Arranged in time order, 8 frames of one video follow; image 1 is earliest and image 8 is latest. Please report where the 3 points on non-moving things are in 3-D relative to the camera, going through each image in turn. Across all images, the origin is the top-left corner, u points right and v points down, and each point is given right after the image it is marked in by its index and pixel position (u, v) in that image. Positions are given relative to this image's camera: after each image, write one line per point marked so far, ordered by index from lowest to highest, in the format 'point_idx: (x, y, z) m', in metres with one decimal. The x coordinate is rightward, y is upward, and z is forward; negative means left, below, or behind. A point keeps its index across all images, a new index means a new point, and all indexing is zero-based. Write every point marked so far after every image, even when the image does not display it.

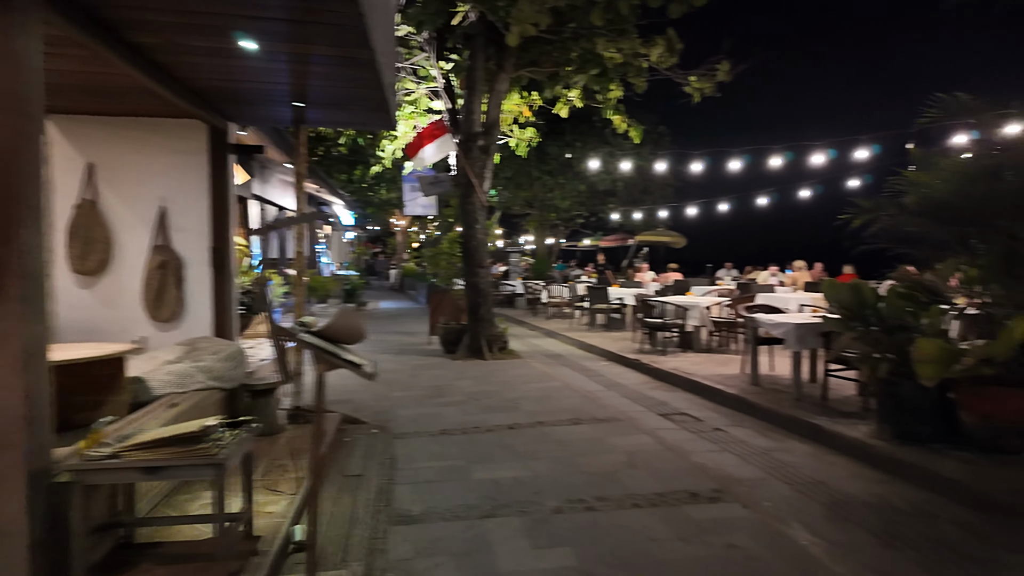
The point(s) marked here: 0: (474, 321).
0: (-0.6, -0.5, +8.9) m
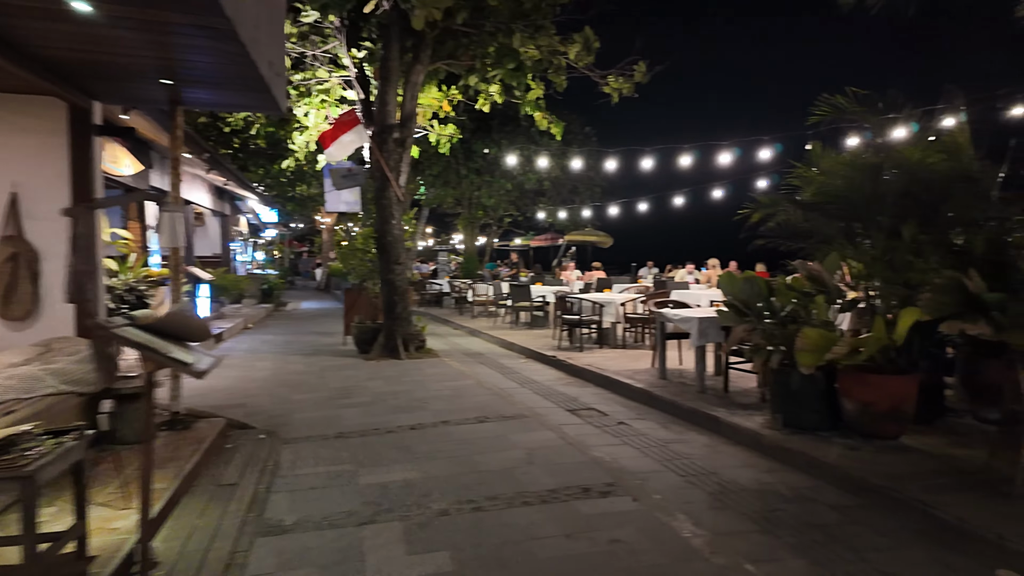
0: (-1.8, -0.5, +8.6) m
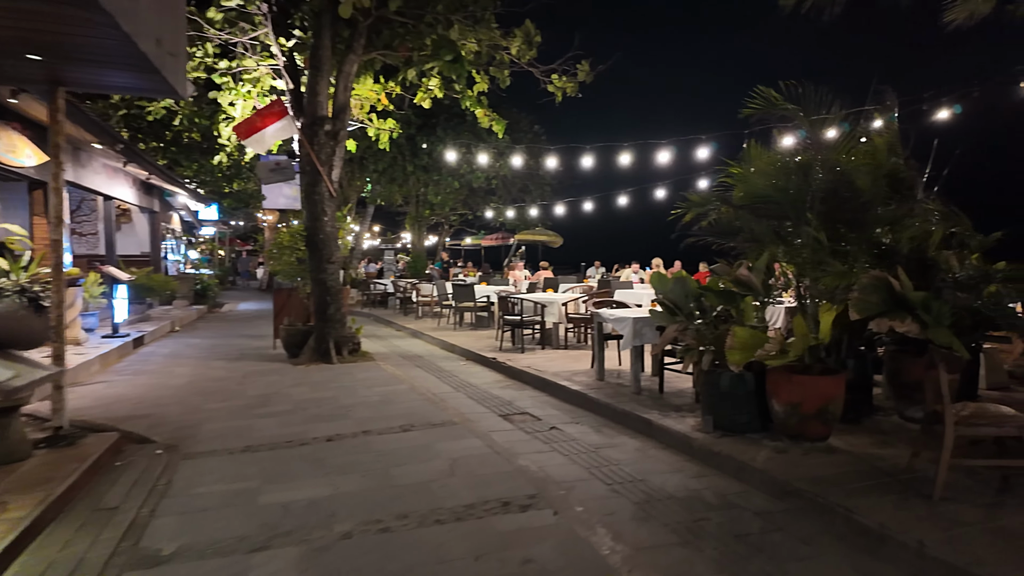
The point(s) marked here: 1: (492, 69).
0: (-2.6, -0.5, +8.2) m
1: (-0.3, +3.5, +9.6) m
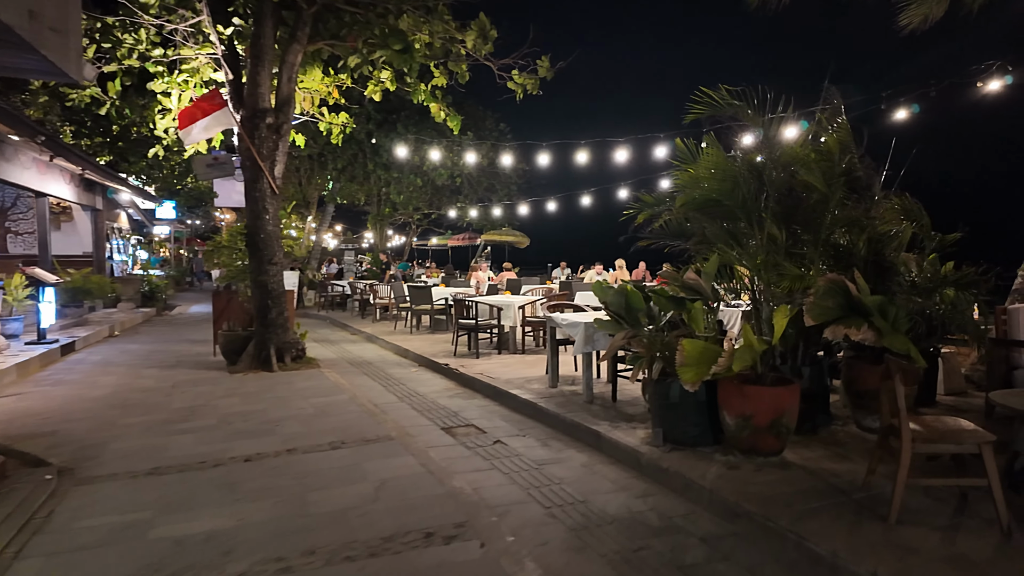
0: (-3.3, -0.5, +7.7) m
1: (-1.0, +3.5, +9.3) m
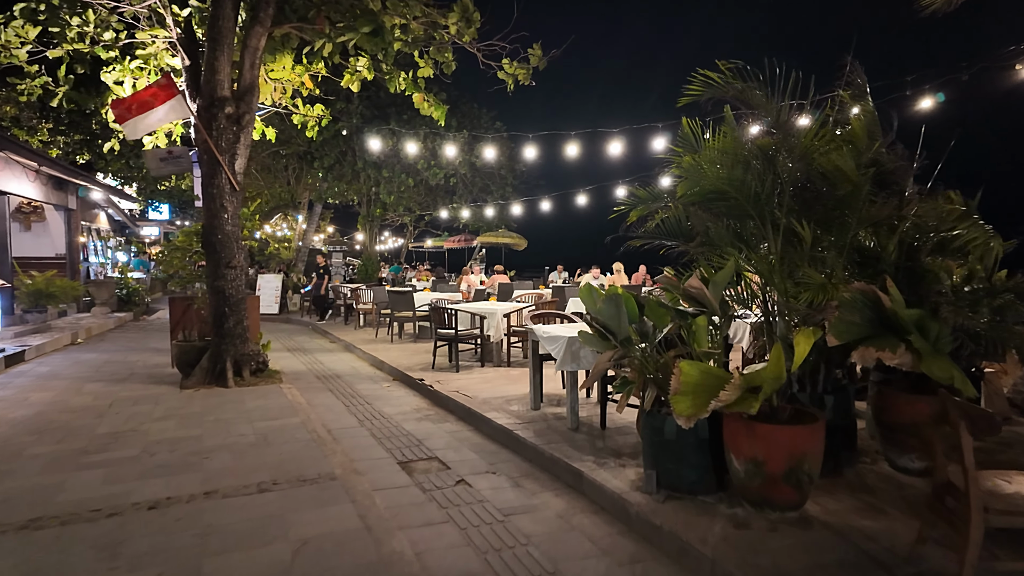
0: (-3.5, -0.6, +7.0) m
1: (-1.1, +3.4, +8.5) m
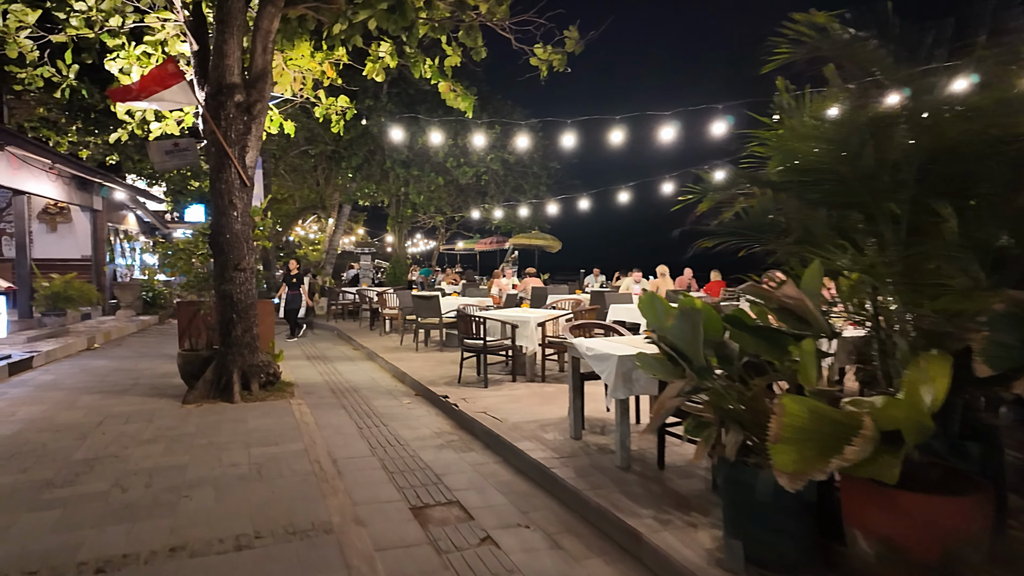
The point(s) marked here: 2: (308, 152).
0: (-3.1, -0.6, +6.4) m
1: (-0.7, +3.3, +7.8) m
2: (-5.4, +3.5, +15.7) m
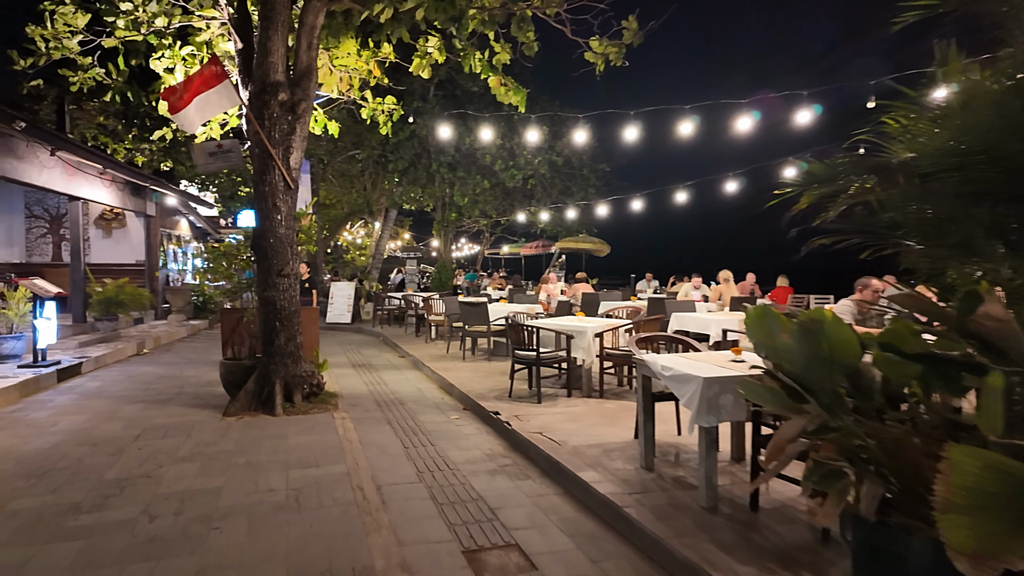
0: (-2.5, -0.7, +6.1) m
1: (0.0, +3.2, +7.4) m
2: (-4.1, +3.4, +15.6) m
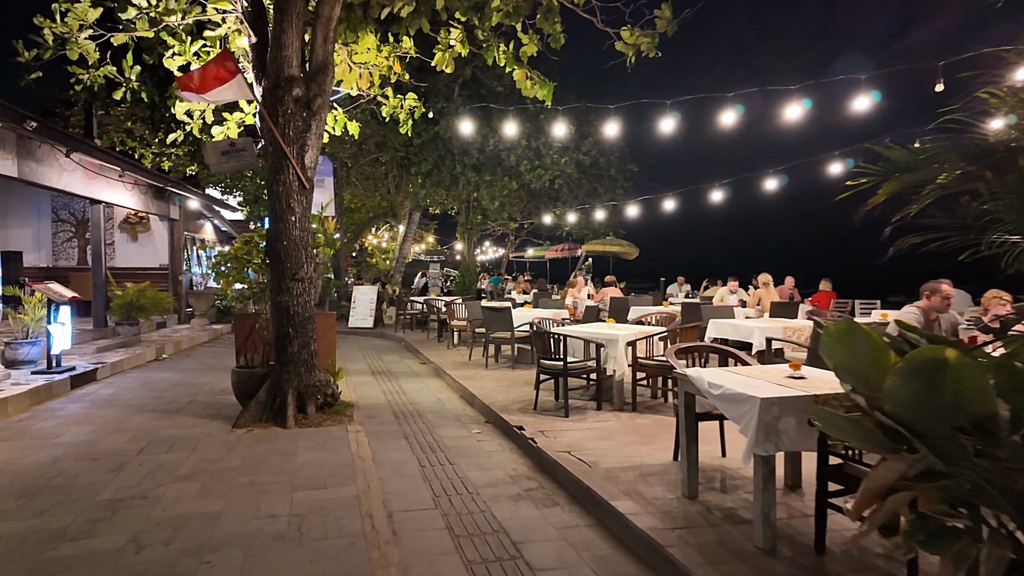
0: (-2.3, -0.7, +5.8) m
1: (+0.3, +3.2, +7.0) m
2: (-3.5, +3.3, +15.4) m
